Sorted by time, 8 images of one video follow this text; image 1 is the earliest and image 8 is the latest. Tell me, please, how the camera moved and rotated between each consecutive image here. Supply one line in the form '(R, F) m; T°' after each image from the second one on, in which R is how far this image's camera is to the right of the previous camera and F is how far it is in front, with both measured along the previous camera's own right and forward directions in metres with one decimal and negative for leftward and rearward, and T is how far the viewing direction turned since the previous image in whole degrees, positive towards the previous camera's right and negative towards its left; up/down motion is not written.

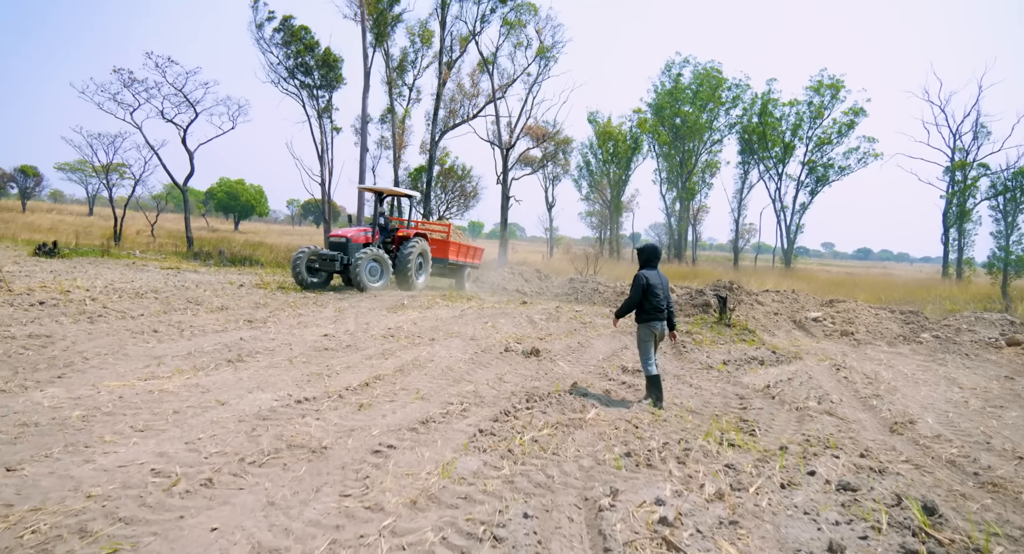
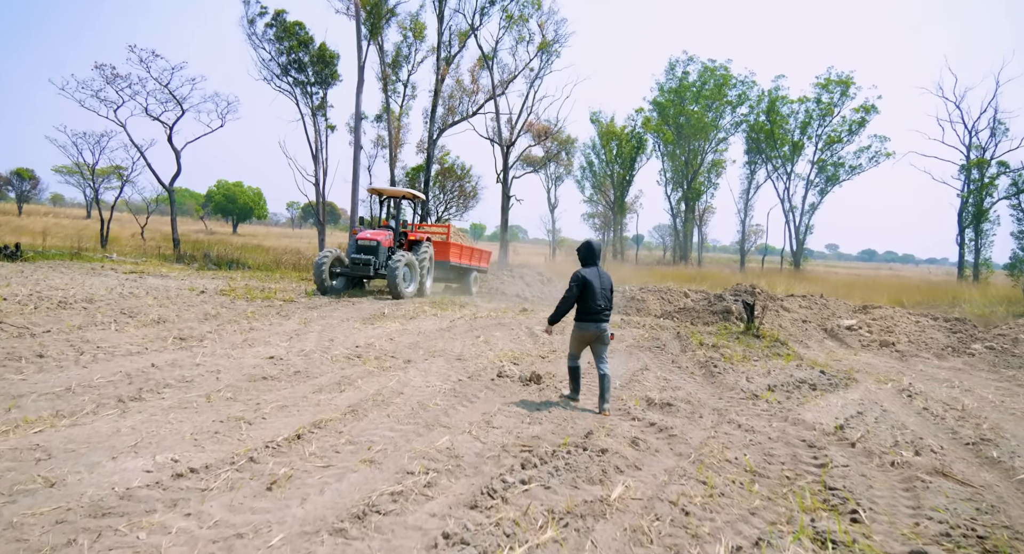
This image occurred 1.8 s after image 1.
(+0.1, +1.7) m; 0°
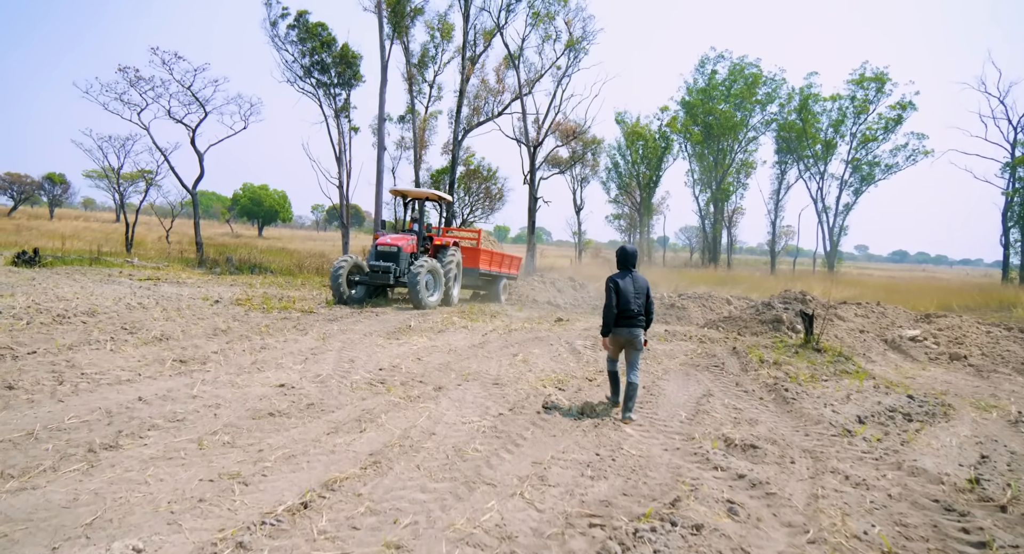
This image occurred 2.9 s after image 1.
(-0.2, +1.0) m; -2°
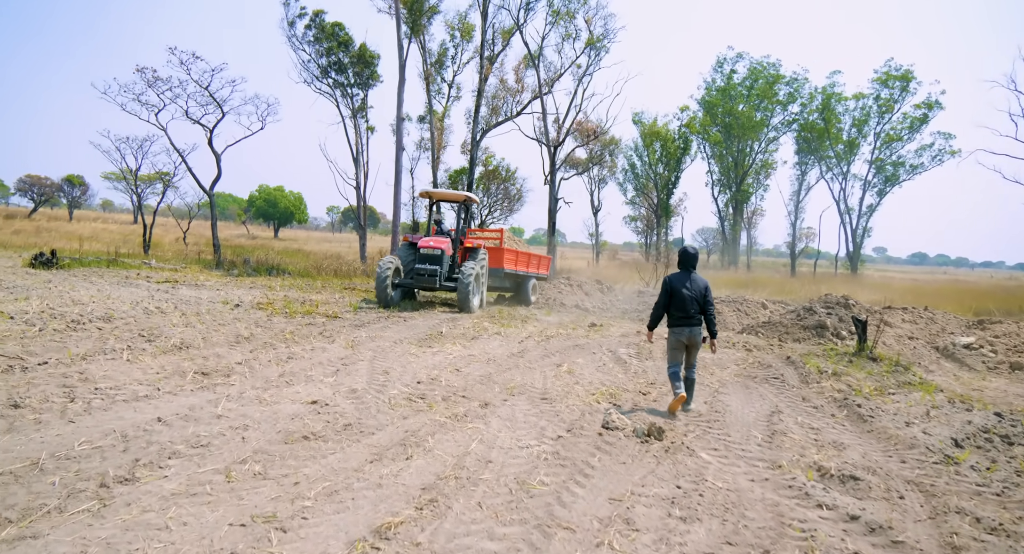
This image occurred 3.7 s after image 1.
(-0.4, +0.6) m; -1°
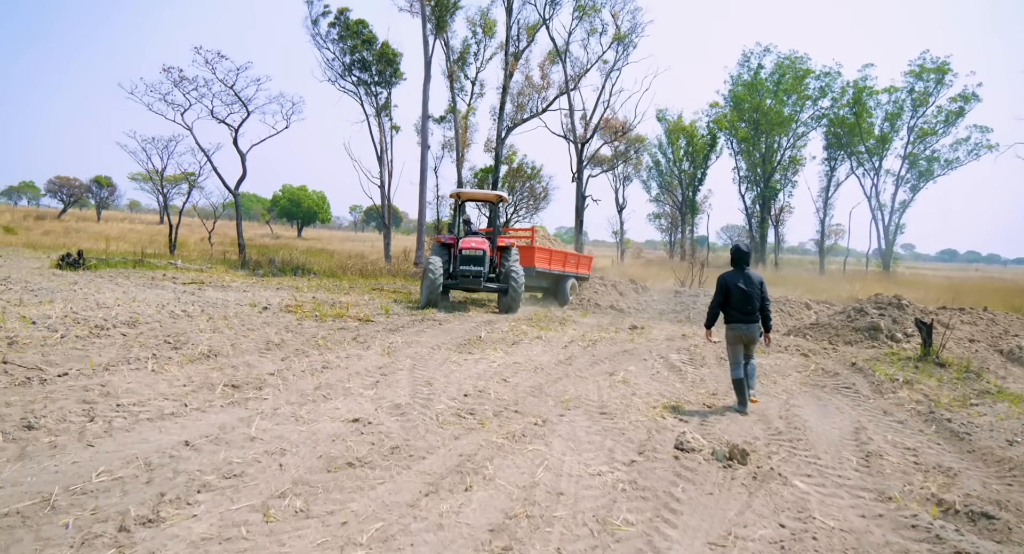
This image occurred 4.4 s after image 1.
(-0.3, +0.6) m; -2°
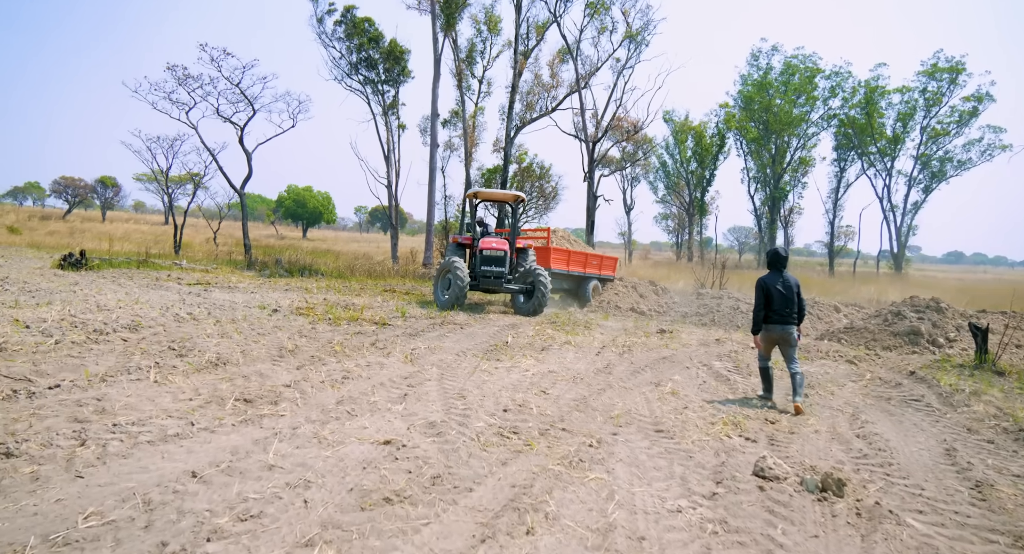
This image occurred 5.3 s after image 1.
(-0.4, +0.6) m; 0°
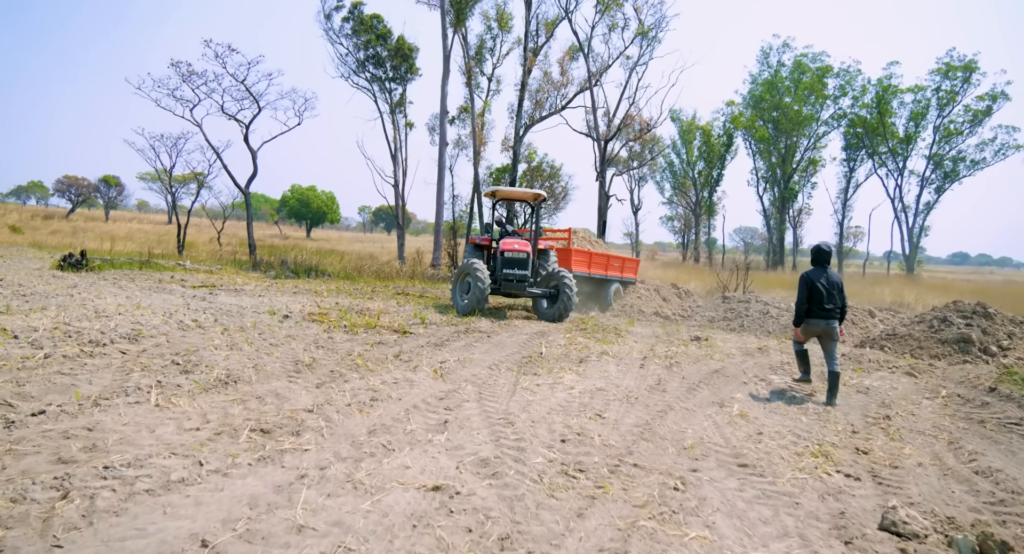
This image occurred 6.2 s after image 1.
(-0.4, +0.7) m; 0°
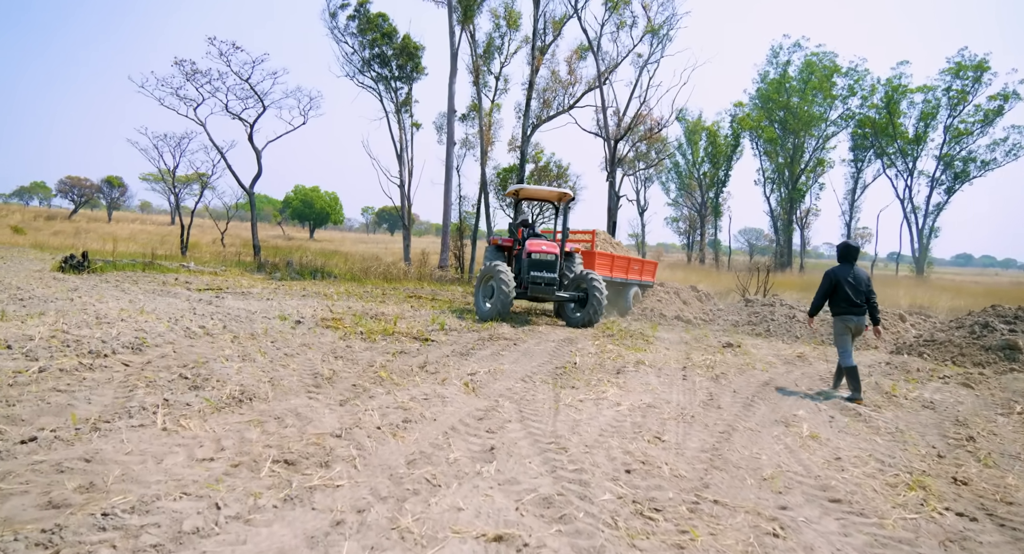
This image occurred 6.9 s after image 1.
(-0.4, +0.6) m; 0°
